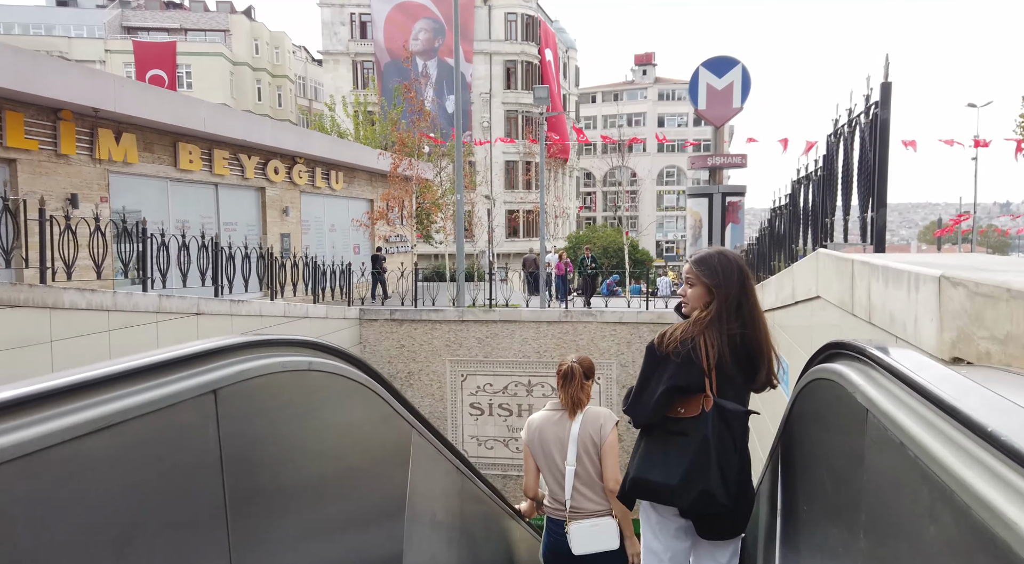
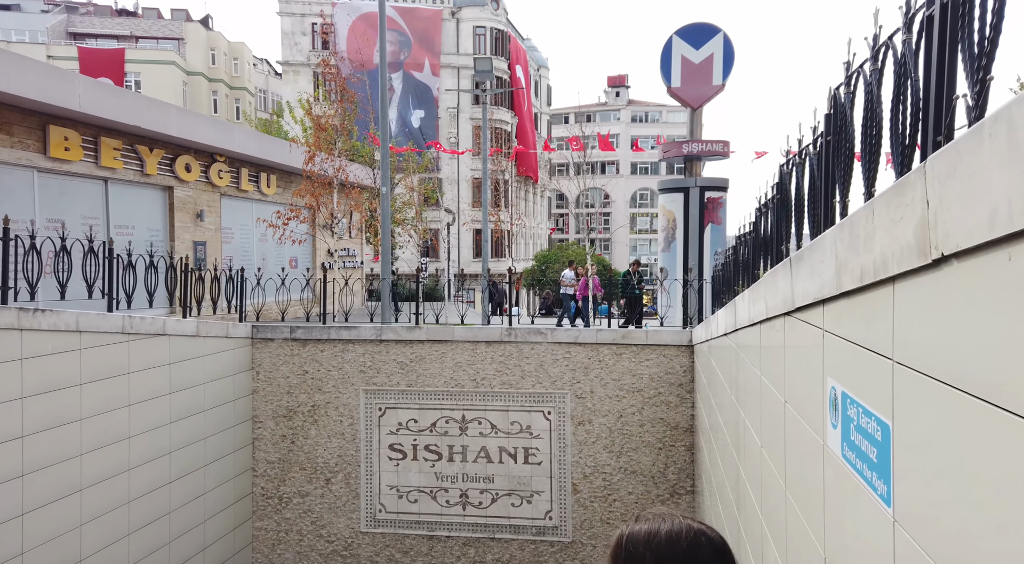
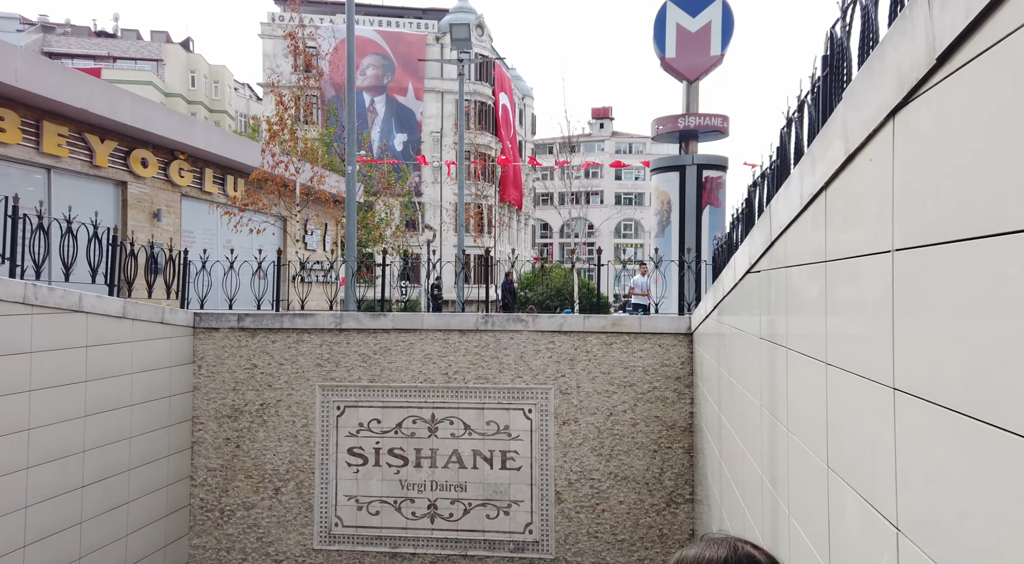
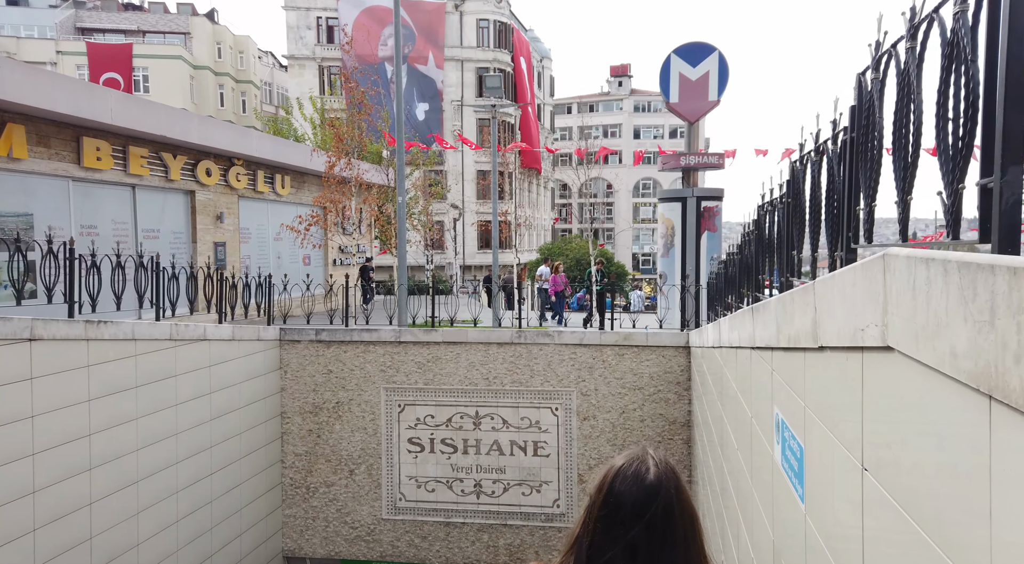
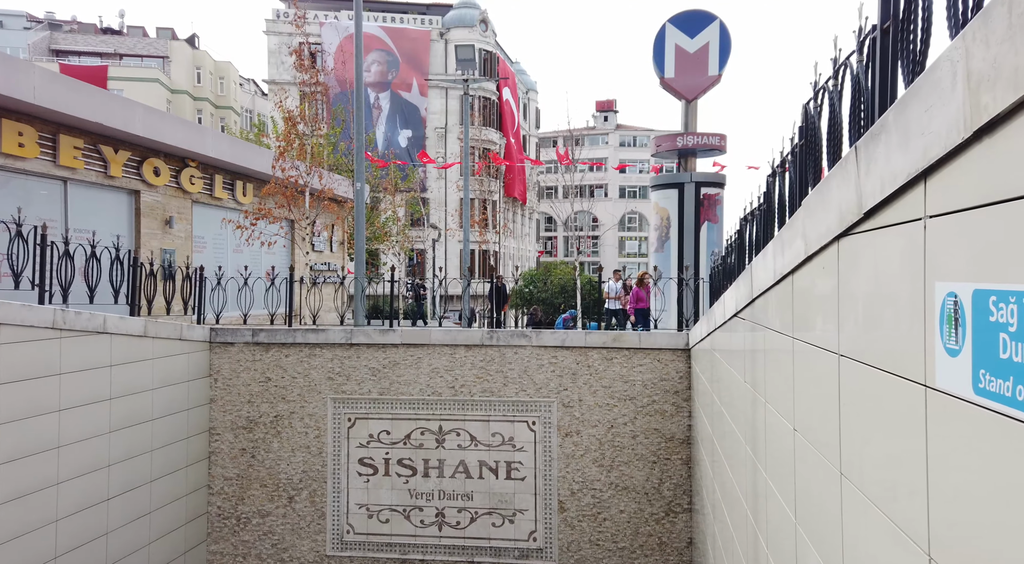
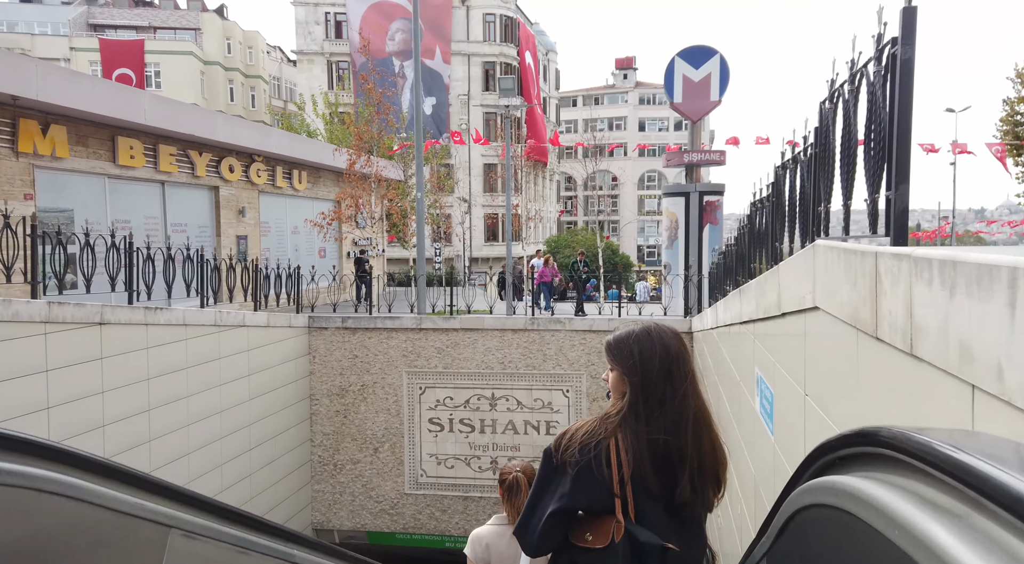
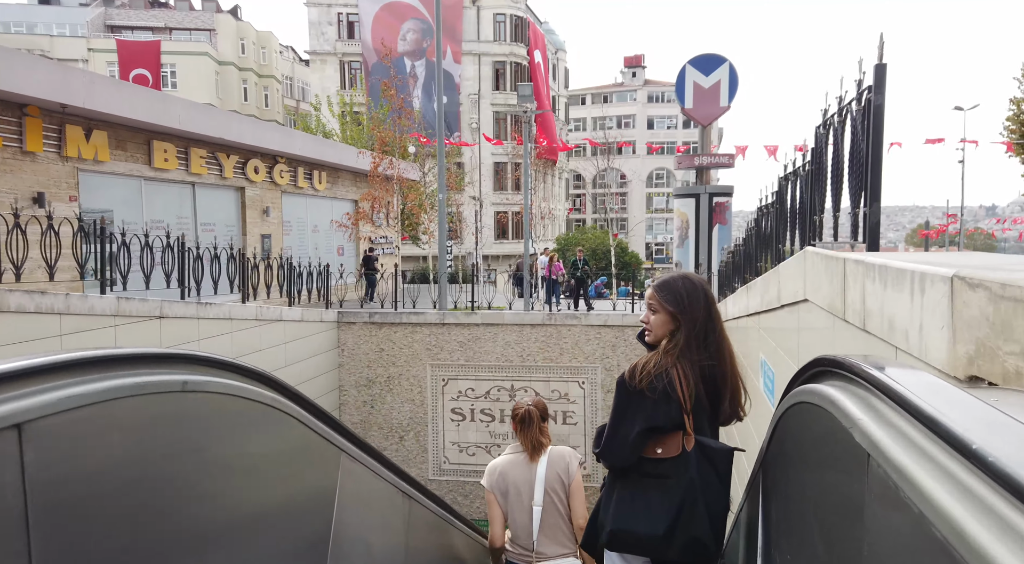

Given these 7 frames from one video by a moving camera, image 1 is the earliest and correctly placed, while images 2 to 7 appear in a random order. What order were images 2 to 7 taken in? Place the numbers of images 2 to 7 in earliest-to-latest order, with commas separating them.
7, 6, 4, 2, 5, 3
